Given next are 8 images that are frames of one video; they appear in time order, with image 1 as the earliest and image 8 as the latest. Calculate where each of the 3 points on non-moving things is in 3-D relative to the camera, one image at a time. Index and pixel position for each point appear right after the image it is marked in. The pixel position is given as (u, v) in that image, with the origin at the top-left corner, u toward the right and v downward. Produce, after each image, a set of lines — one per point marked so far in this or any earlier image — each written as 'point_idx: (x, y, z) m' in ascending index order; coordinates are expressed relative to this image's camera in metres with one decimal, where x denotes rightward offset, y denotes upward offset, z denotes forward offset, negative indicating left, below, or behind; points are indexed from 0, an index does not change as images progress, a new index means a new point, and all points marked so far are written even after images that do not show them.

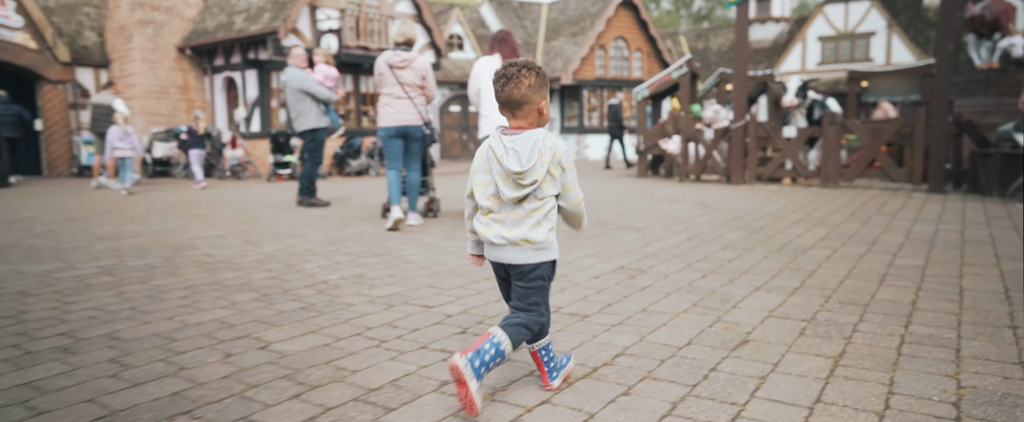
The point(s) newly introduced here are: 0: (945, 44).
0: (+5.7, +2.2, +8.9) m
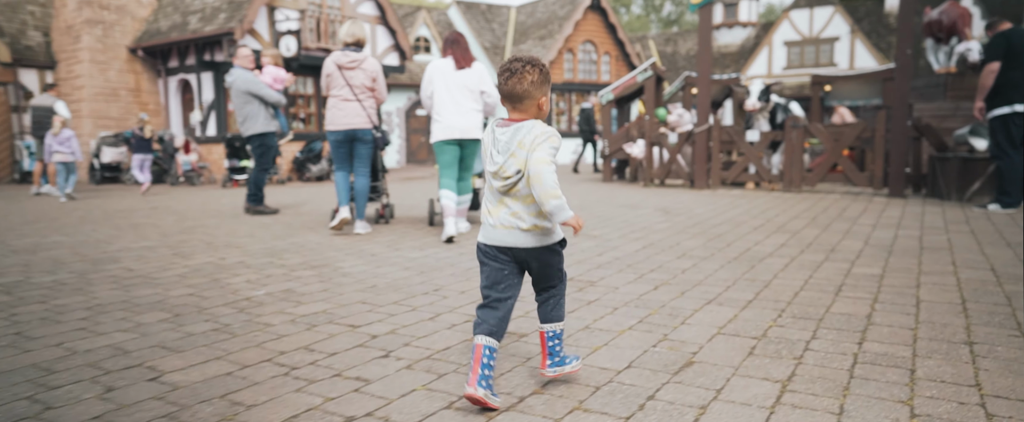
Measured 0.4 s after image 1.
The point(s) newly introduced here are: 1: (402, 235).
0: (+5.2, +2.2, +8.9) m
1: (-1.0, -0.2, +5.9) m
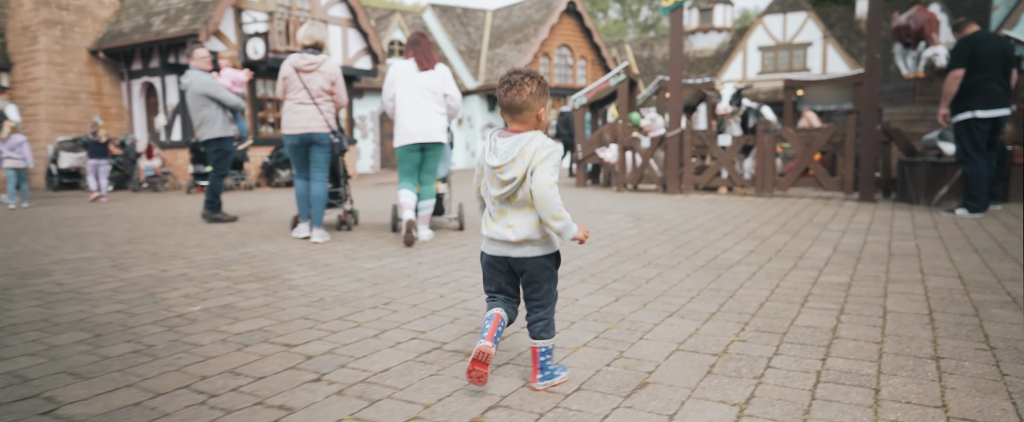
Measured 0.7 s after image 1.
0: (+4.8, +2.1, +8.9) m
1: (-1.3, -0.3, +5.7) m
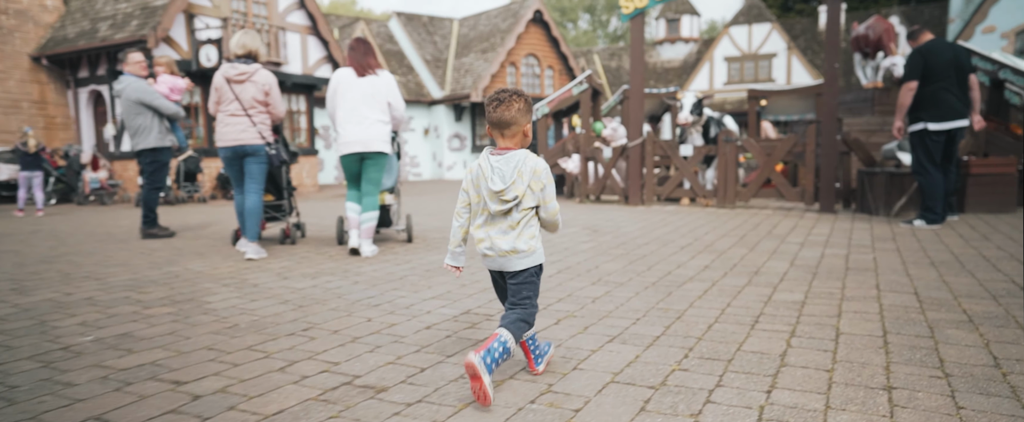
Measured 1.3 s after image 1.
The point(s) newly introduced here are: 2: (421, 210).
0: (+4.2, +2.0, +8.9) m
1: (-1.7, -0.4, +5.4) m
2: (-1.4, 0.0, +10.4) m
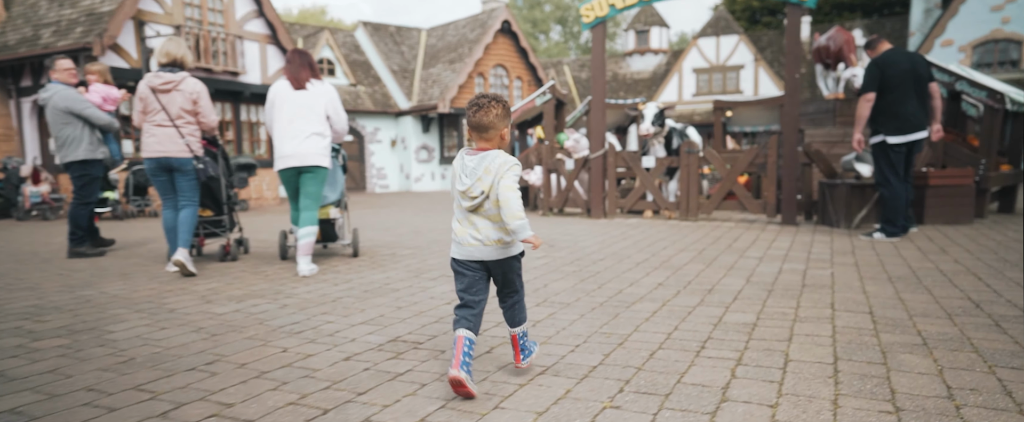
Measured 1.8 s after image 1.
0: (+3.7, +1.8, +8.8) m
1: (-2.1, -0.5, +5.1) m
2: (-2.0, -0.2, +10.1) m
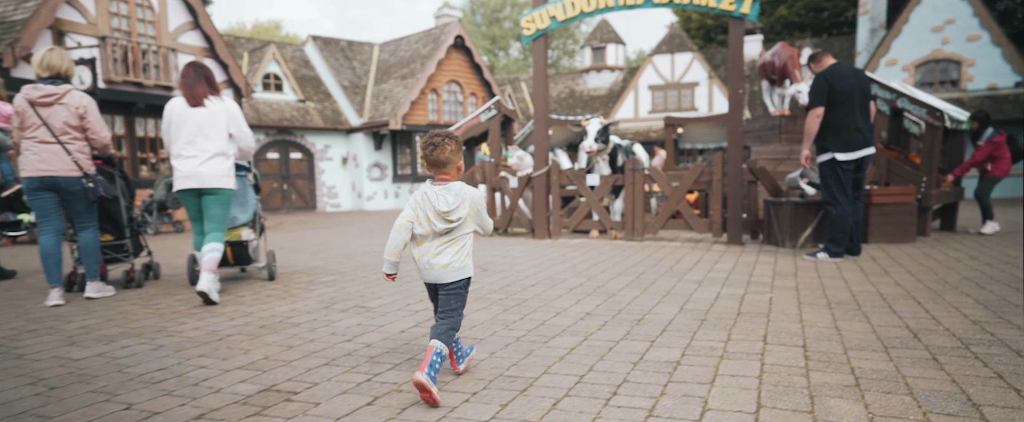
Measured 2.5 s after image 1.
0: (+2.9, +1.6, +8.6) m
1: (-2.6, -0.7, +4.5) m
2: (-2.8, -0.5, +9.6) m
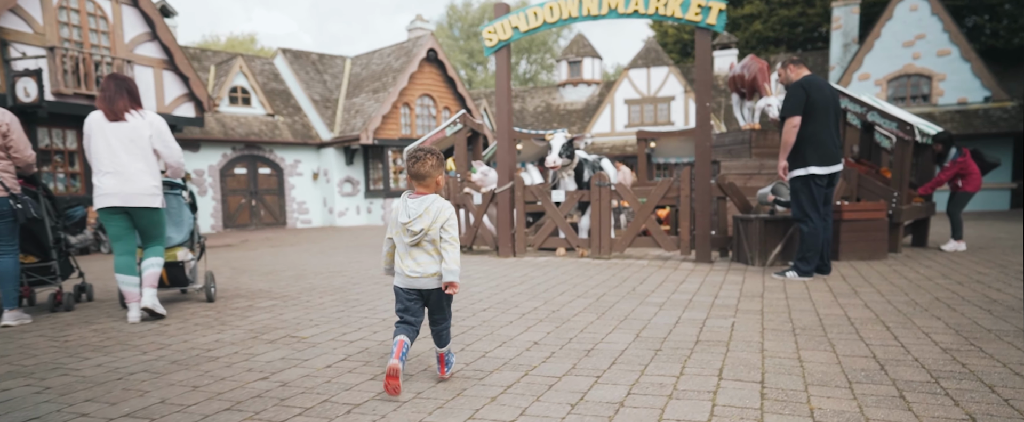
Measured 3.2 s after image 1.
0: (+2.4, +1.3, +8.4) m
1: (-3.0, -0.8, +4.1) m
2: (-3.3, -0.8, +9.1) m
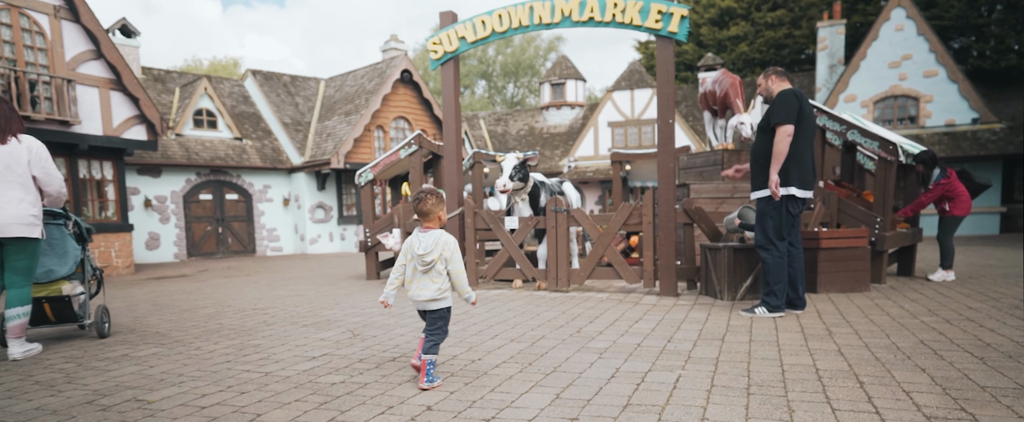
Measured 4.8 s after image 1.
0: (+1.8, +1.0, +7.7) m
1: (-3.6, -1.0, +3.3) m
2: (-4.0, -1.1, +8.3) m
